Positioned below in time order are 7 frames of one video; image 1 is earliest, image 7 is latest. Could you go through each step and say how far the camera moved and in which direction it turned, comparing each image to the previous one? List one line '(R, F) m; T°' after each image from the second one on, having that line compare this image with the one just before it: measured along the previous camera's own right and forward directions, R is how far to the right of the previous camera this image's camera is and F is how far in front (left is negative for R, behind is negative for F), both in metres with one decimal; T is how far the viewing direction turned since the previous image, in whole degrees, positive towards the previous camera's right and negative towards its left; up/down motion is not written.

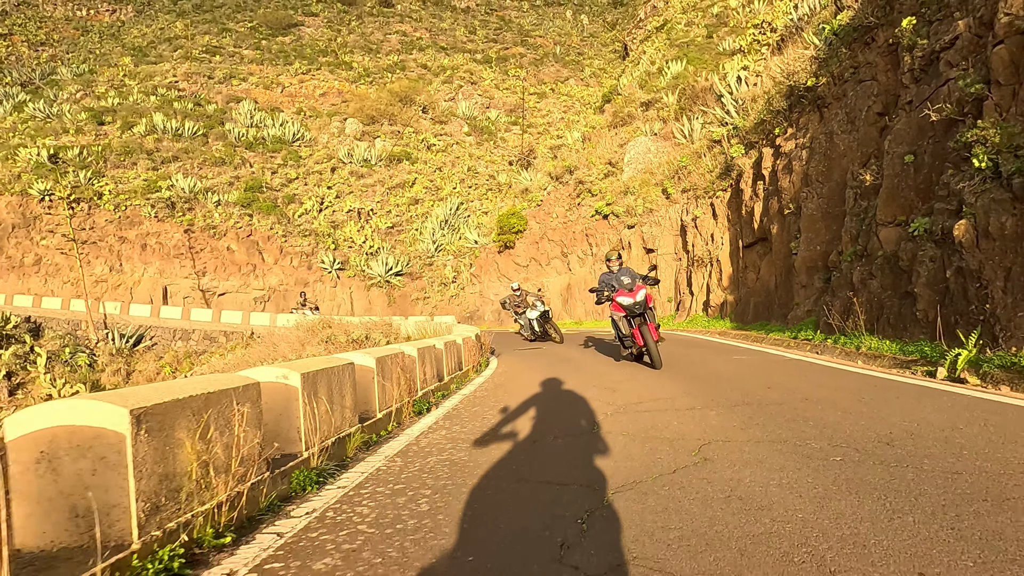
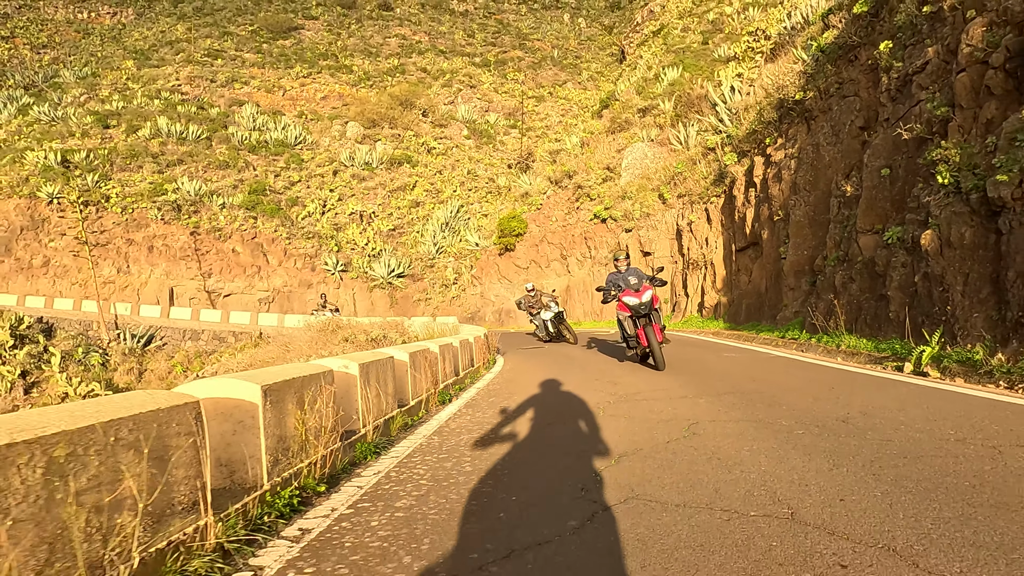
(-0.2, -0.8) m; 0°
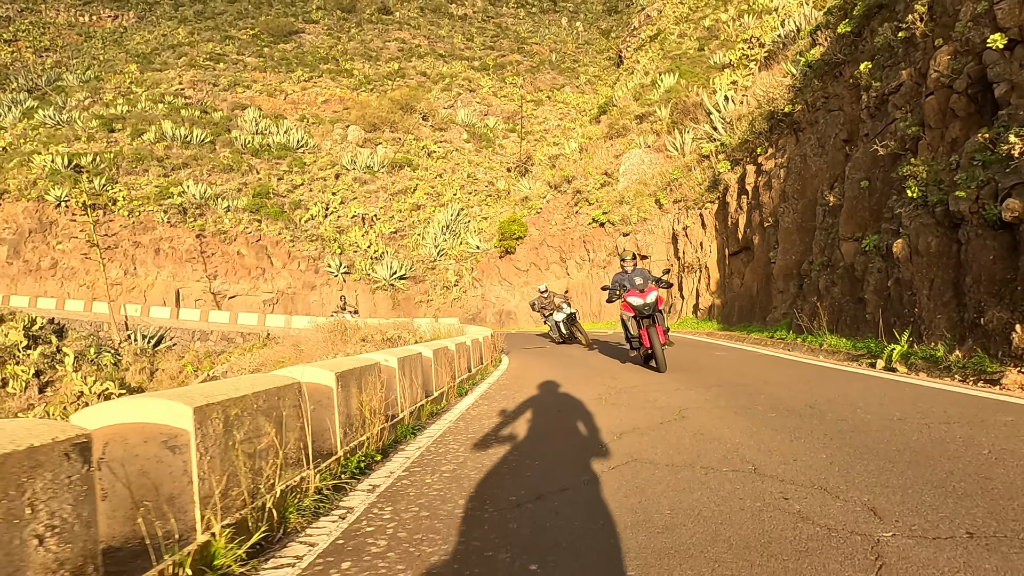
(-0.2, -0.8) m; 0°
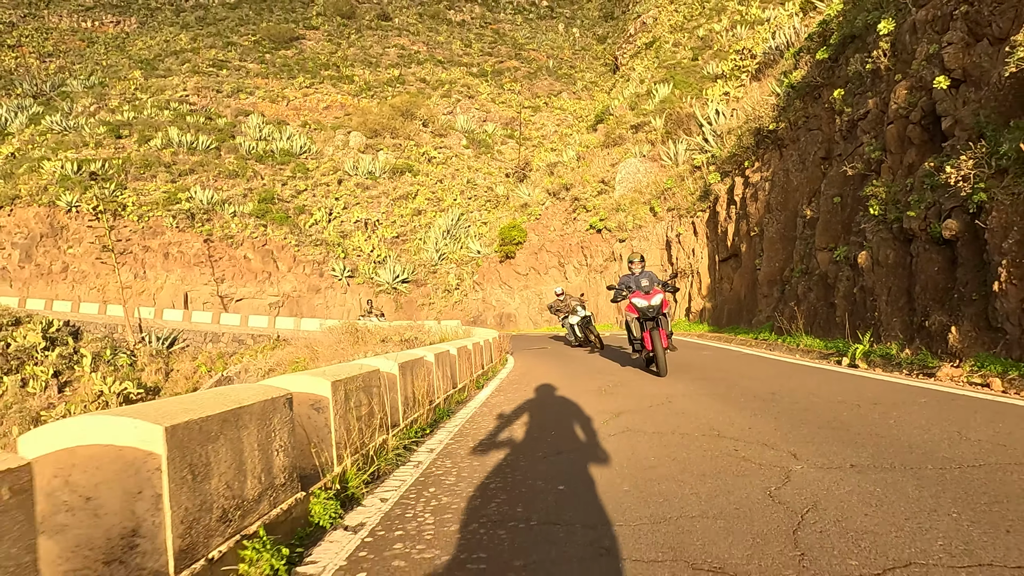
(-0.2, -1.1) m; 0°
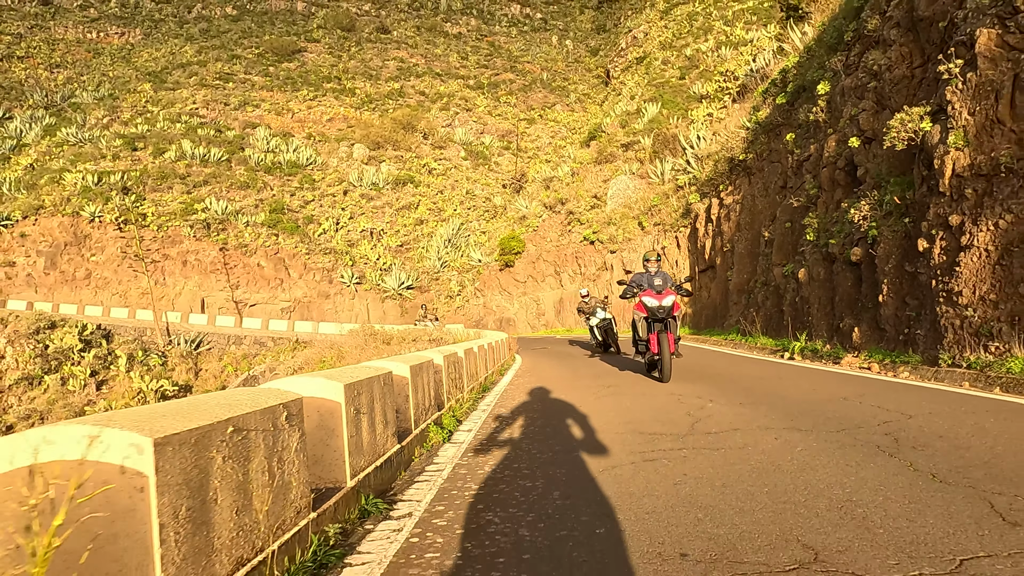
(-0.4, -2.5) m; +1°
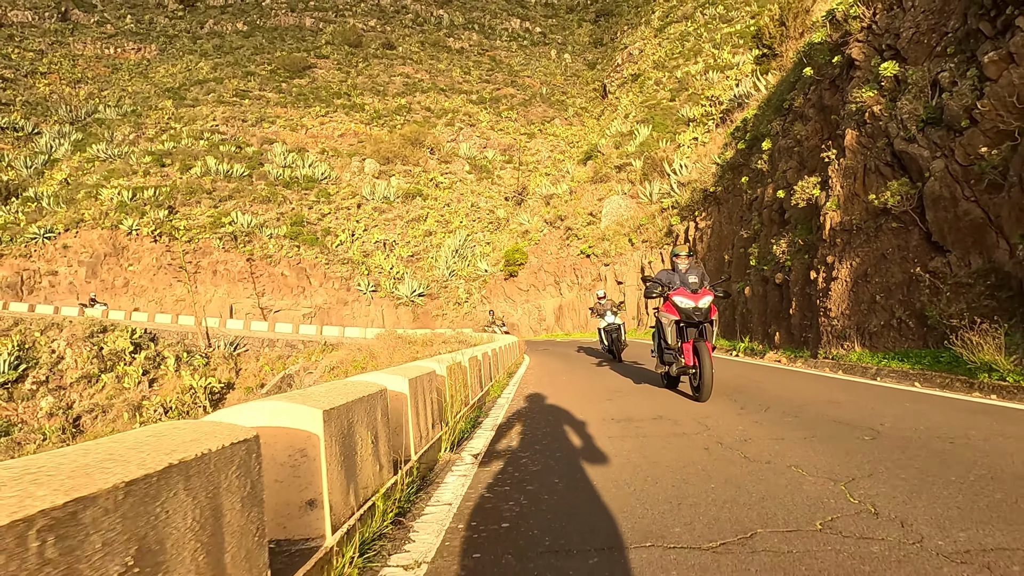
(-0.4, -3.6) m; 0°
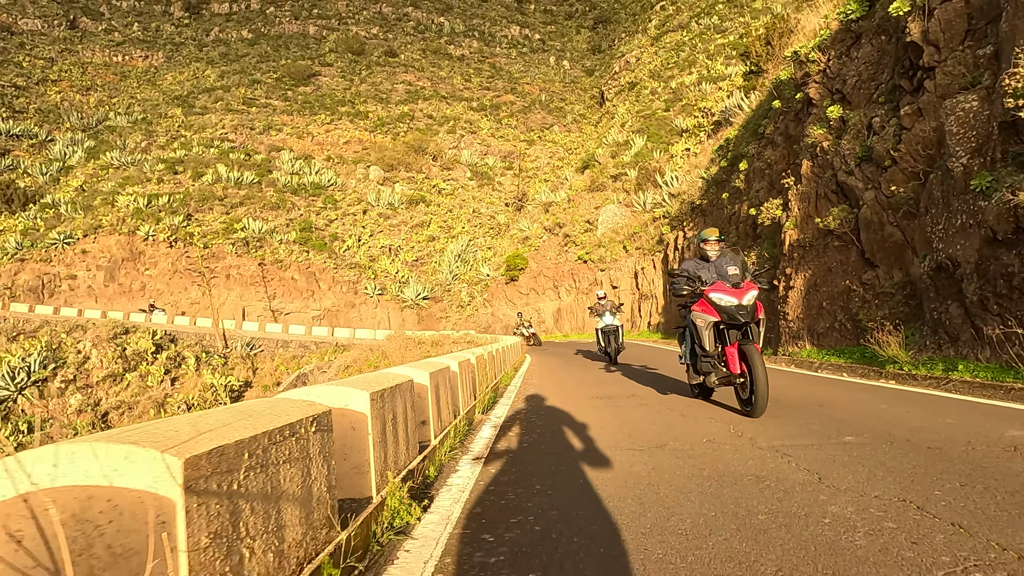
(-0.1, -1.9) m; 0°
